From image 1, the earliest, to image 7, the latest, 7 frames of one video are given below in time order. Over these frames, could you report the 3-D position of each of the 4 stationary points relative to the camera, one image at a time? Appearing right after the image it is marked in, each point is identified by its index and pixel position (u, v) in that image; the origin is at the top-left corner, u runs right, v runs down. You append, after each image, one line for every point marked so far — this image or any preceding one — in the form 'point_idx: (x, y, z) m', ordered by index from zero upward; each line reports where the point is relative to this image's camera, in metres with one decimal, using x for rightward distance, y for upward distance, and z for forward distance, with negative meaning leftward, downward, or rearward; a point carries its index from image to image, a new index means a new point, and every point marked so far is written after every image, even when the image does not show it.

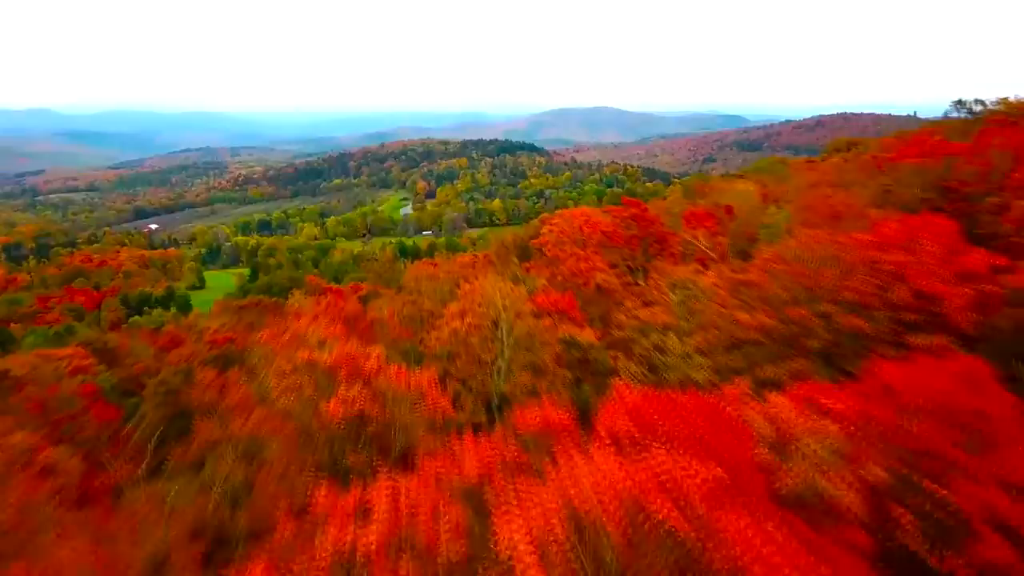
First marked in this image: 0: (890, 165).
0: (+9.5, +3.1, +18.4) m
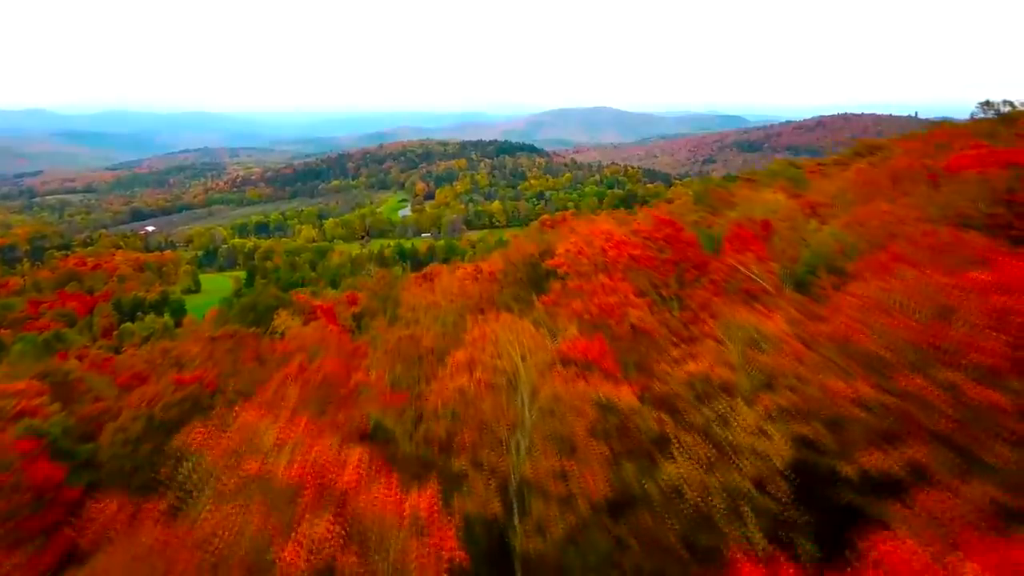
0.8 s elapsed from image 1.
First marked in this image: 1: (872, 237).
0: (+9.7, +2.7, +16.7) m
1: (+5.8, +0.8, +11.7) m
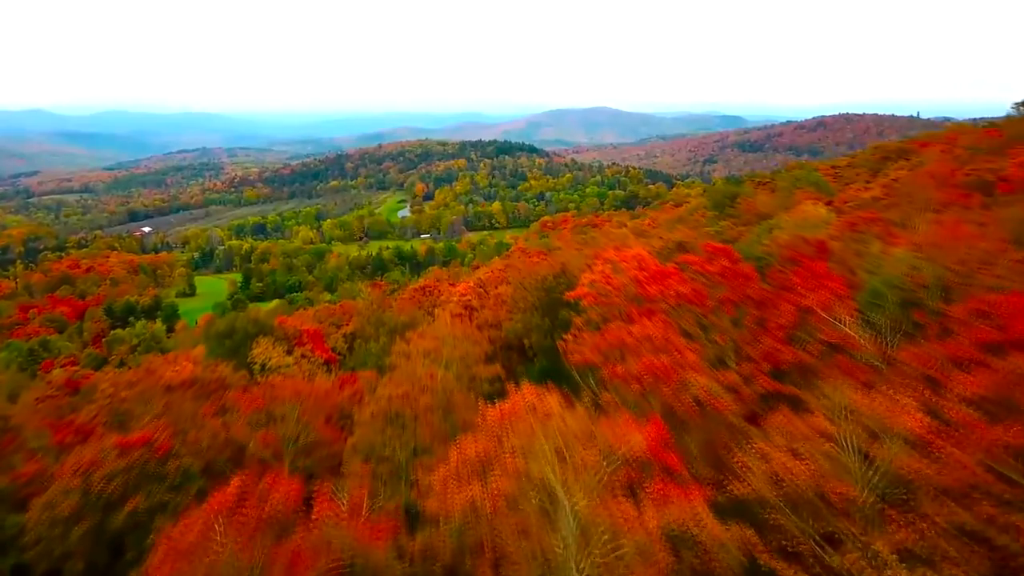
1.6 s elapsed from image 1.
0: (+9.9, +2.2, +14.8) m
1: (+6.0, +0.3, +9.7) m
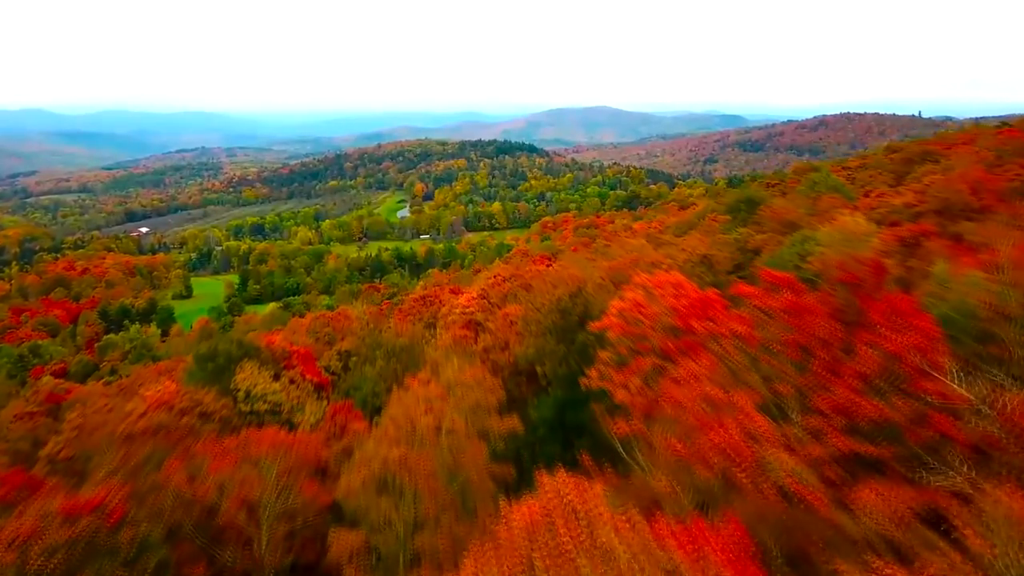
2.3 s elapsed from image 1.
0: (+10.1, +1.8, +13.4) m
1: (+6.2, -0.1, +8.3) m
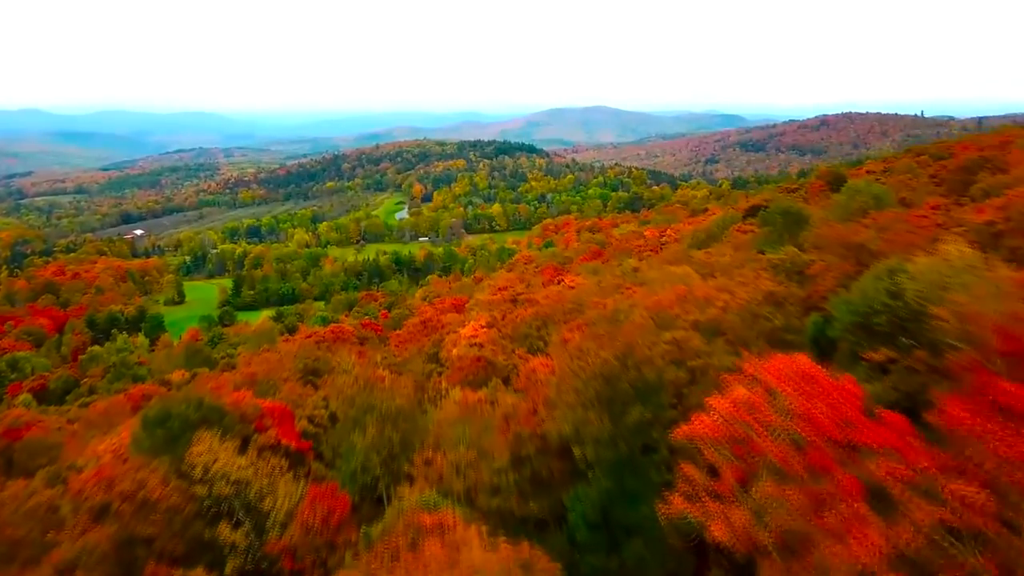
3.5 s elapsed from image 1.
0: (+10.5, +1.0, +10.5) m
1: (+6.6, -0.8, +5.5) m
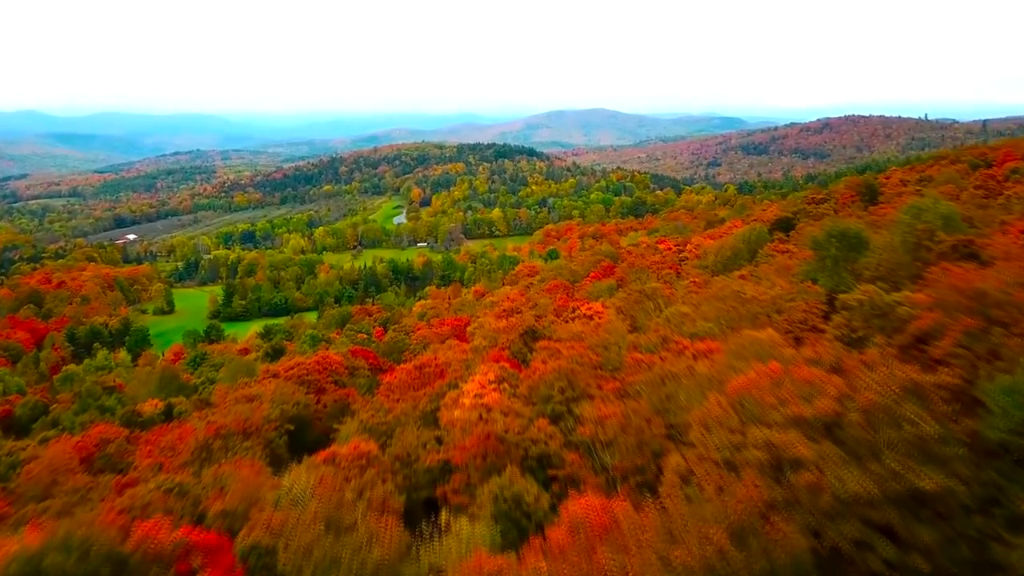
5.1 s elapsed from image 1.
0: (+10.8, 0.0, +6.8) m
1: (+7.0, -1.9, +1.8) m
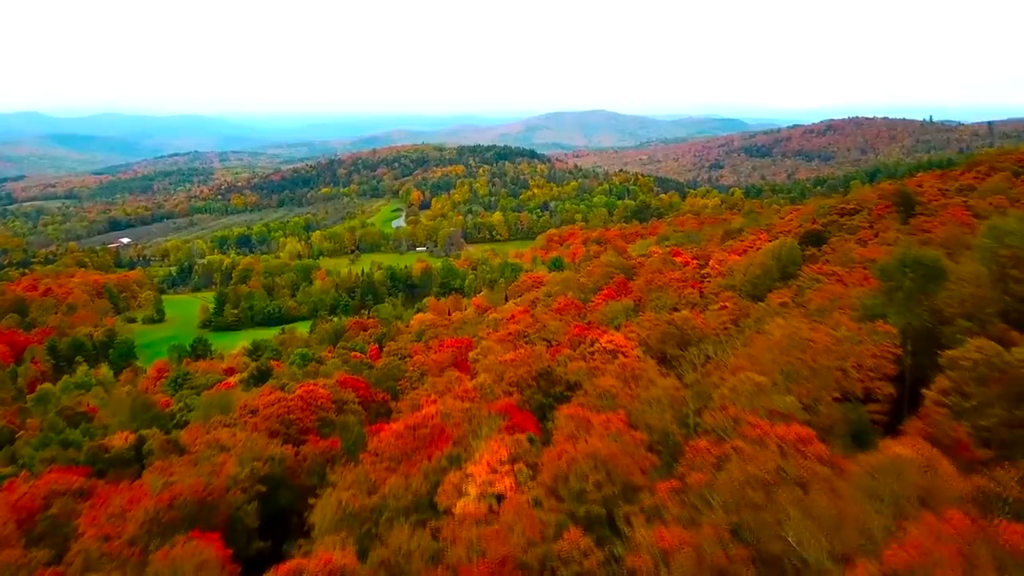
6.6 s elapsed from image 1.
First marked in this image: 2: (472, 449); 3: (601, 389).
0: (+11.2, -1.0, +3.3) m
1: (+7.4, -2.8, -1.8) m
2: (-0.9, -3.3, +15.5) m
3: (+2.0, -2.2, +17.5) m
